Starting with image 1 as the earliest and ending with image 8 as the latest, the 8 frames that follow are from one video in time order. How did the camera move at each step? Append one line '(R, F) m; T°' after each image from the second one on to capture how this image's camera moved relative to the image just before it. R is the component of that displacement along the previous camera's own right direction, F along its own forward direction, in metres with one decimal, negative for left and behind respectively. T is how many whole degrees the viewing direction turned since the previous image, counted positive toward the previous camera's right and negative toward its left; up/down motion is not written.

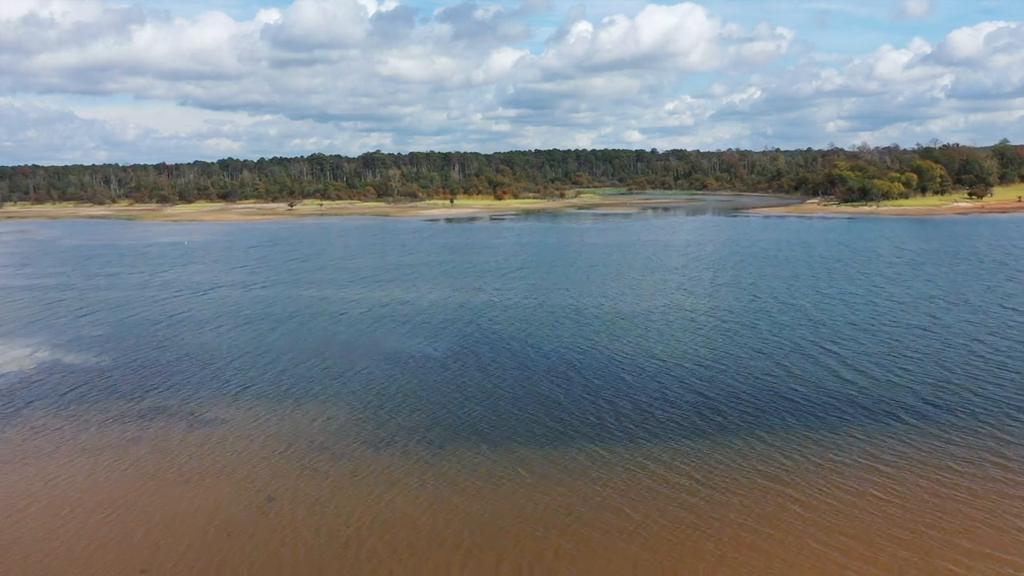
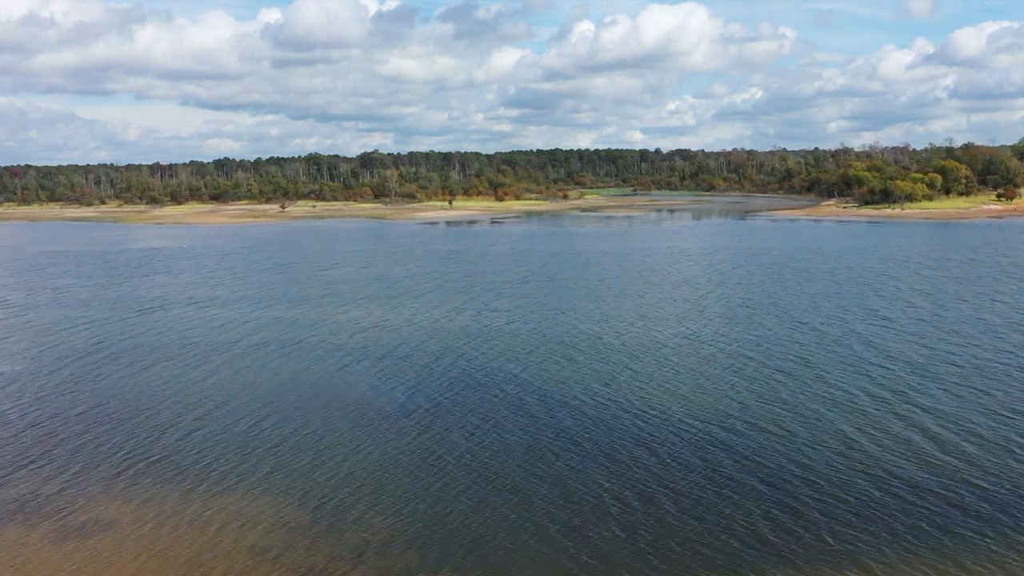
(+0.3, +5.2) m; 0°
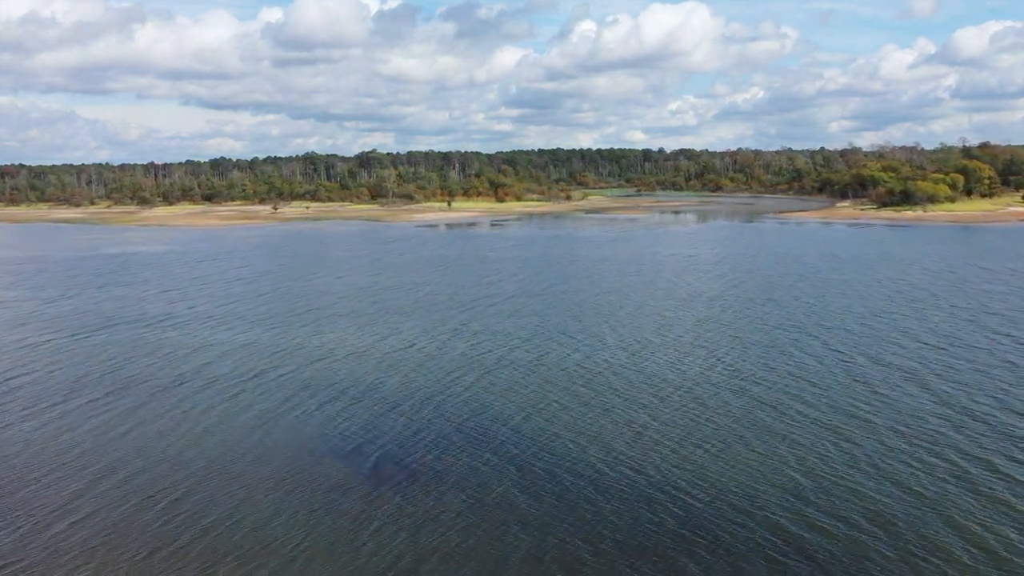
(+0.1, +4.5) m; 0°
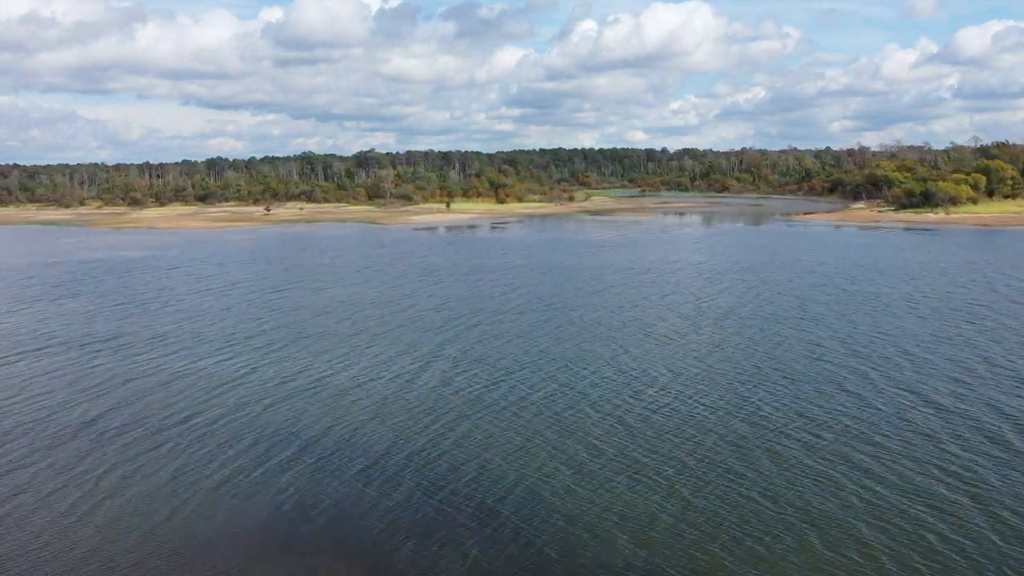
(+0.1, +4.1) m; 0°
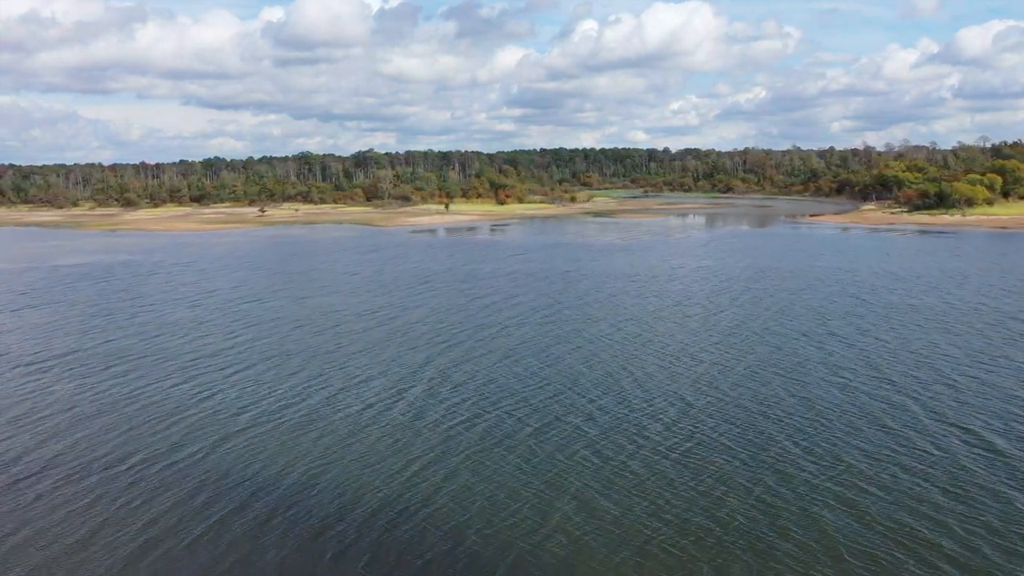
(+0.1, +2.8) m; 0°
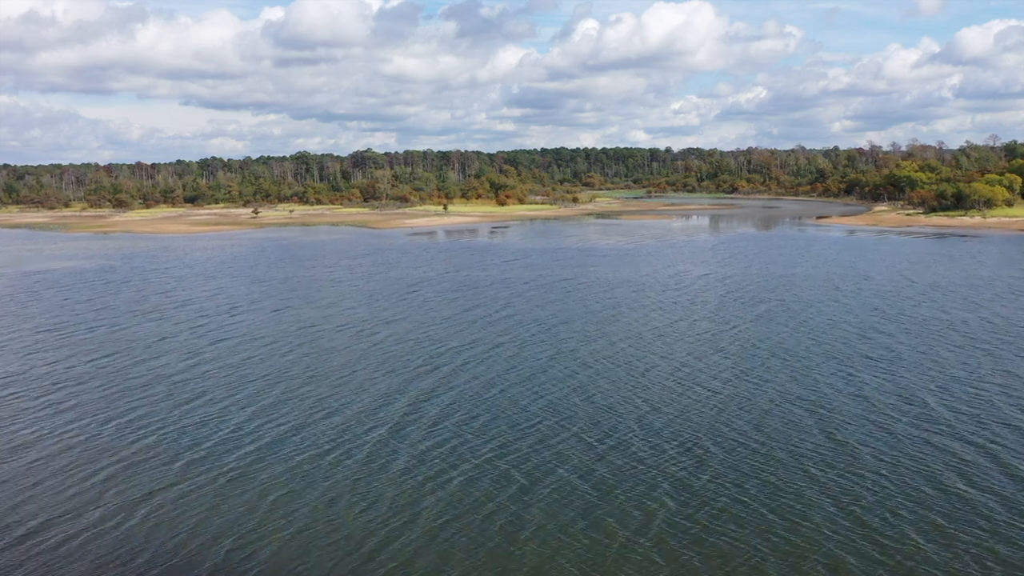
(0.0, +3.1) m; 0°
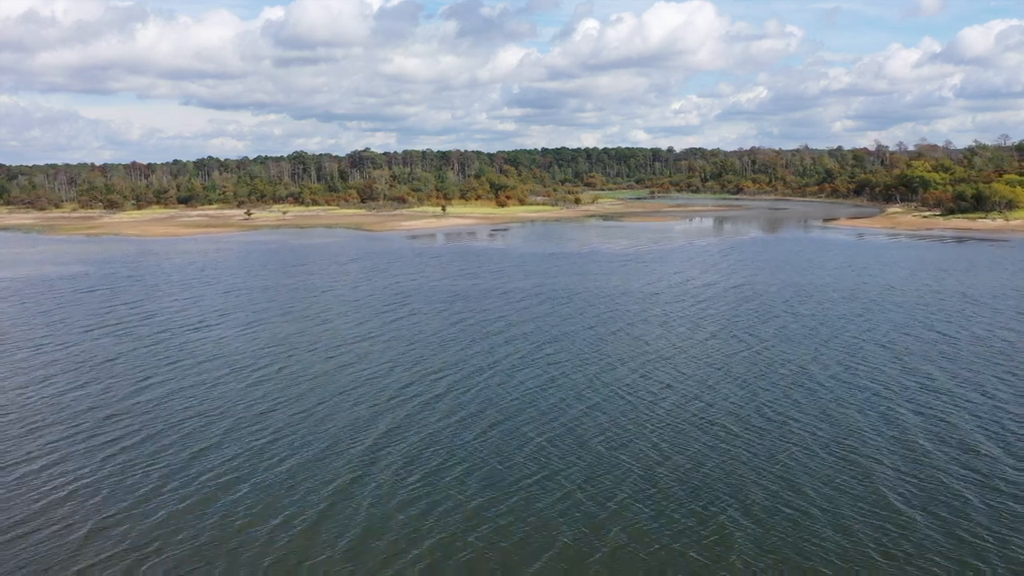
(+0.1, +3.2) m; 0°
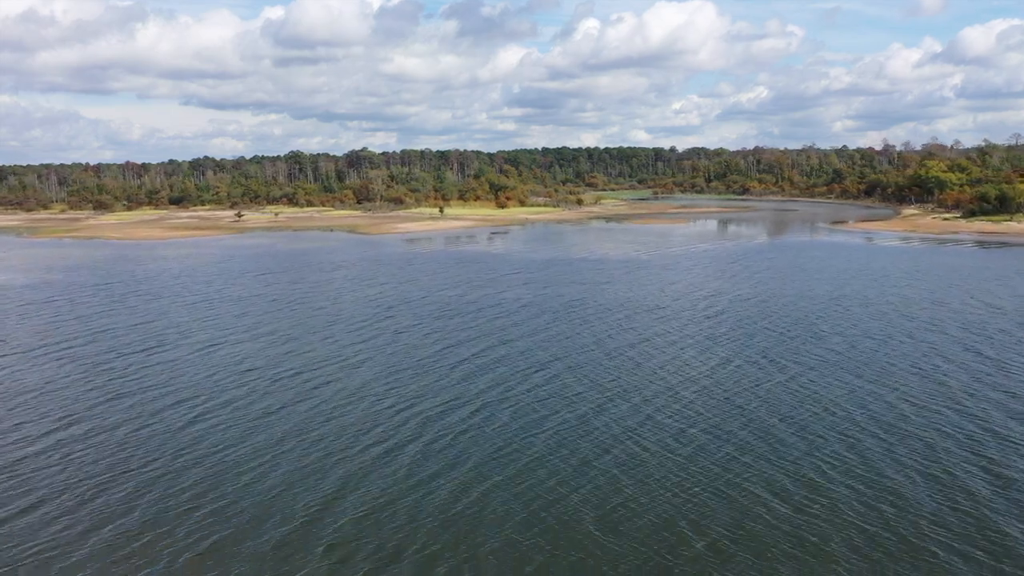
(+0.1, +3.6) m; 0°
